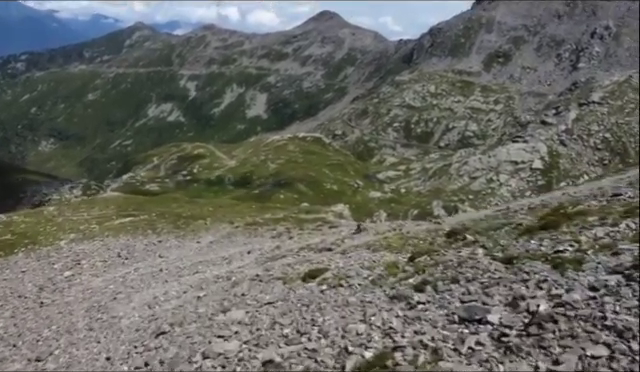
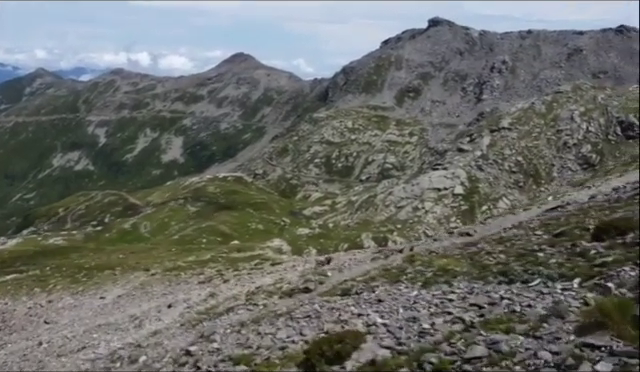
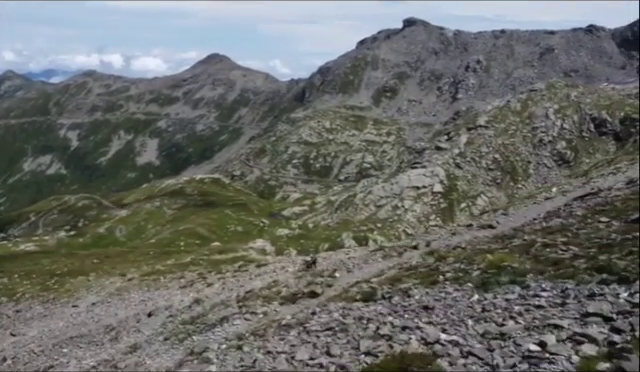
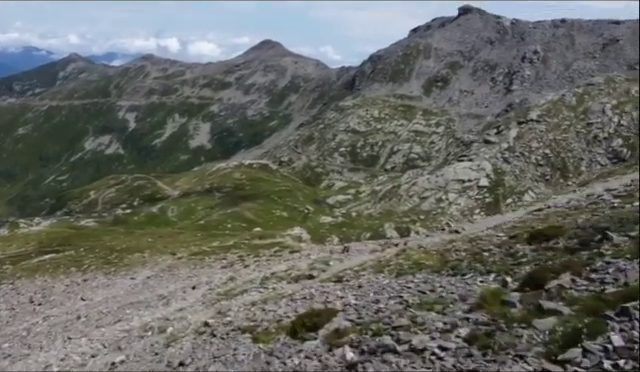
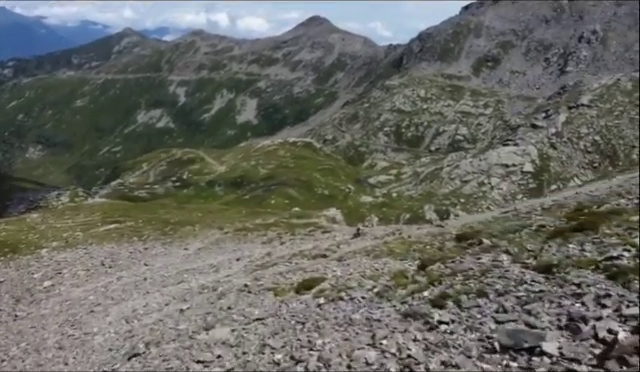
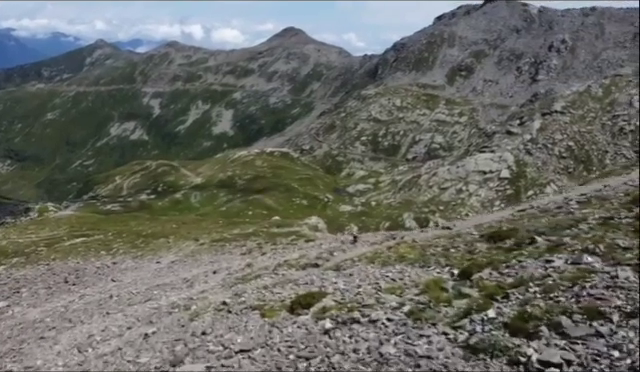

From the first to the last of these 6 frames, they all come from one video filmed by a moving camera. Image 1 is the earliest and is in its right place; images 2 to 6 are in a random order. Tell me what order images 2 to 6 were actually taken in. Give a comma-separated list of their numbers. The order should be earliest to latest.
5, 6, 4, 2, 3
